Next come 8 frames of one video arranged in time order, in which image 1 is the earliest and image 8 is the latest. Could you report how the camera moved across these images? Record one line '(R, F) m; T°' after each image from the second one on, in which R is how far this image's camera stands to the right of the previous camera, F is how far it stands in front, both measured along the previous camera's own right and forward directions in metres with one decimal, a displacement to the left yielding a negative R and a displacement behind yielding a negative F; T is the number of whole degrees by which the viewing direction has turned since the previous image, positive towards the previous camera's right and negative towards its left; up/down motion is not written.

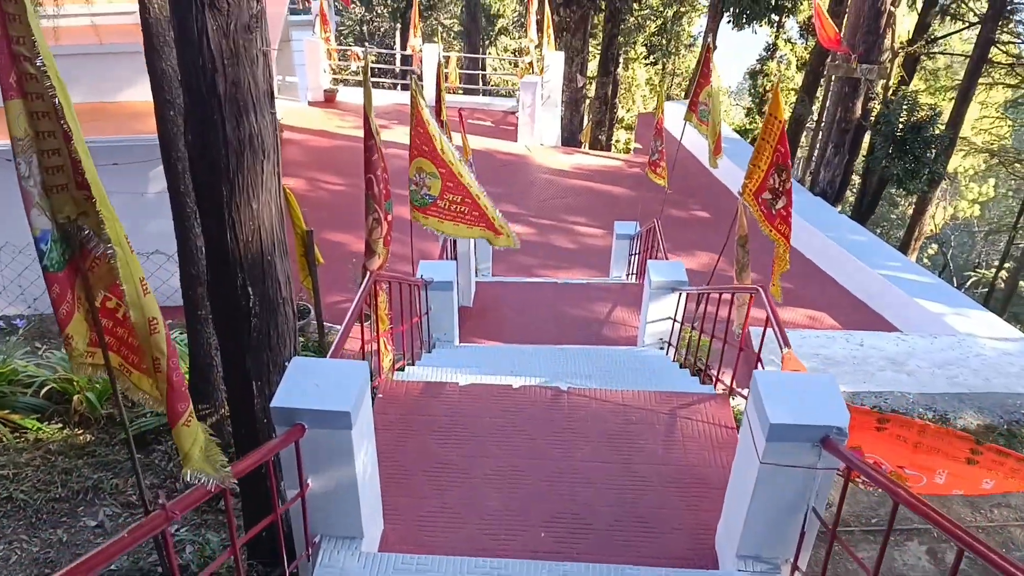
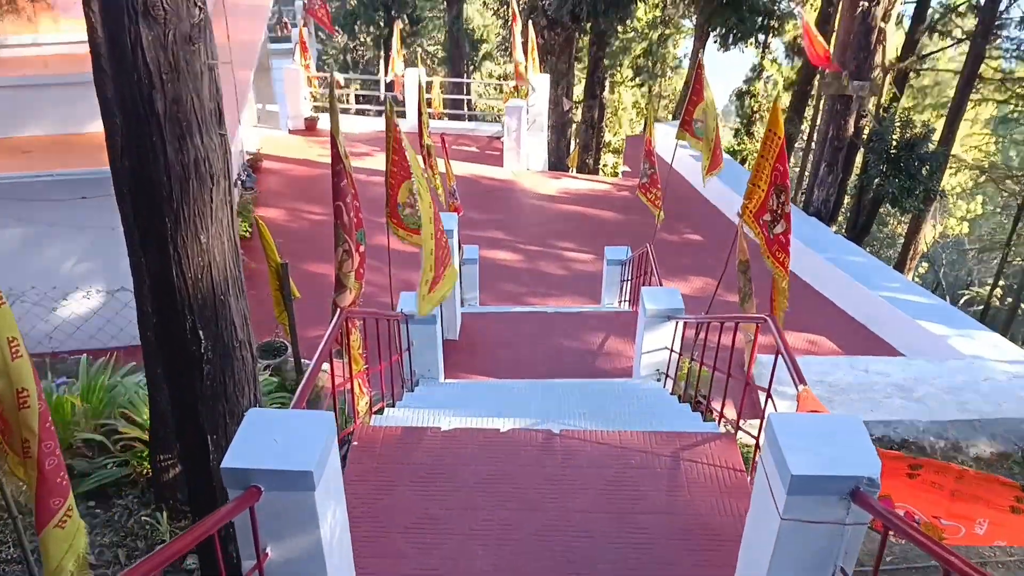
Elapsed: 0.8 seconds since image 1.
(0.0, +0.3) m; +1°
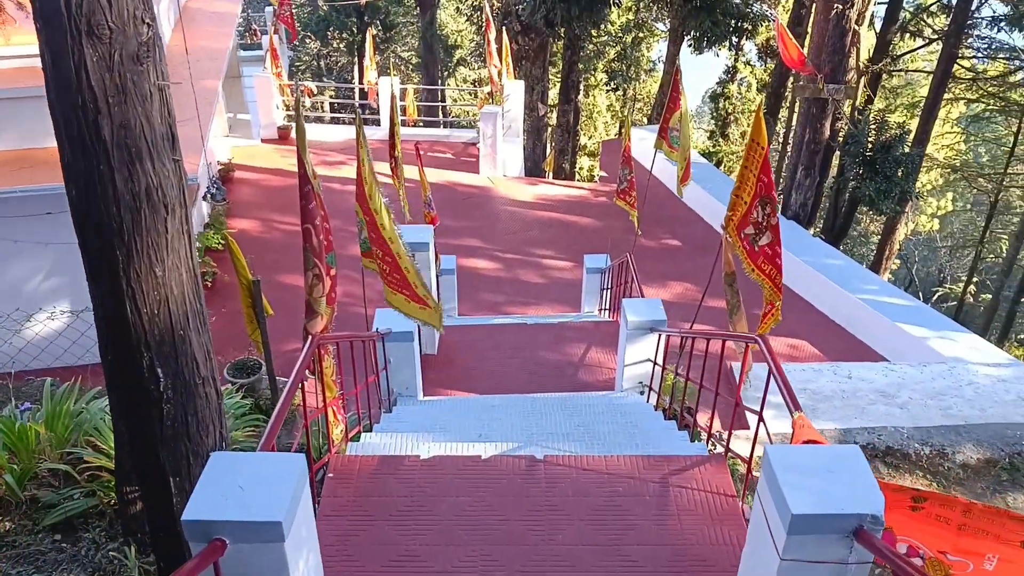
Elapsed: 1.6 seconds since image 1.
(0.0, +0.1) m; +2°
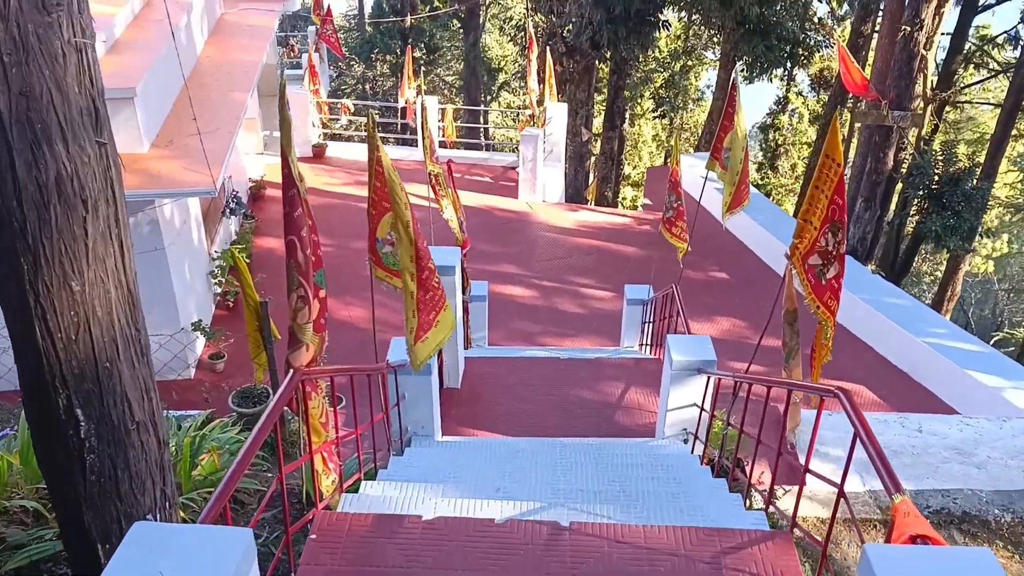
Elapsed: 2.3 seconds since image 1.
(+0.1, +0.5) m; -3°
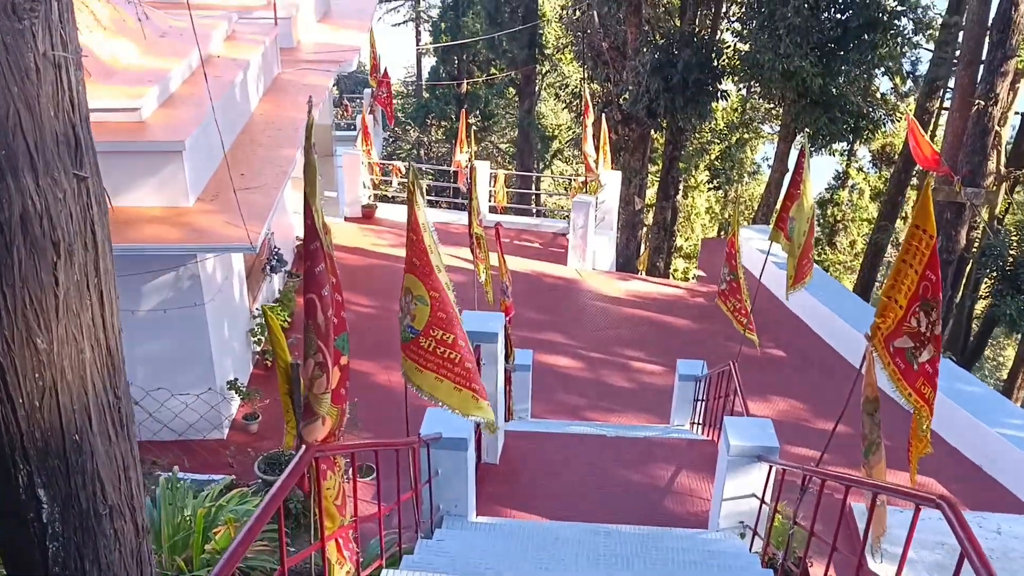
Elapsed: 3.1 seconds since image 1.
(0.0, +0.3) m; -4°
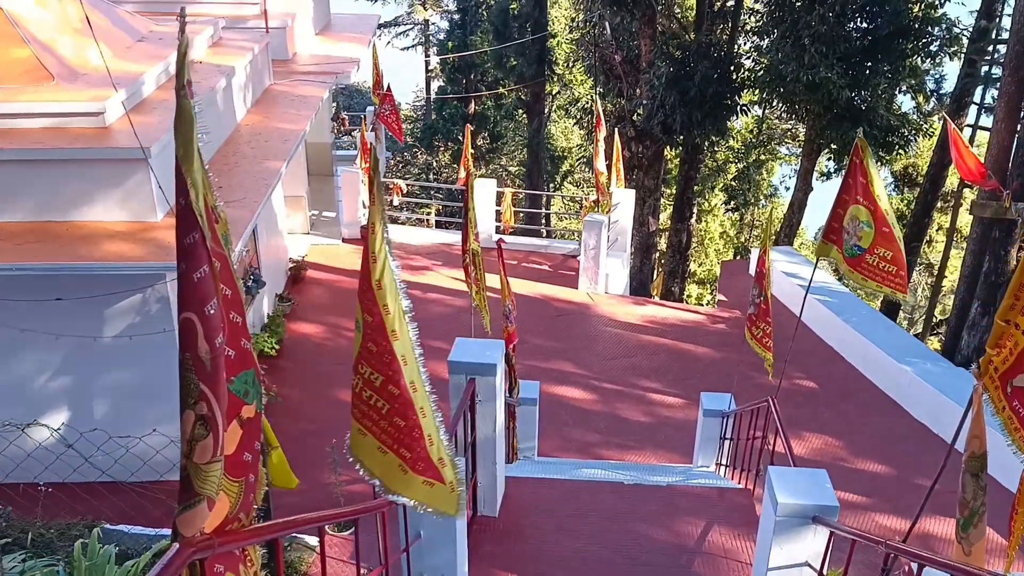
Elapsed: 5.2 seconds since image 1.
(+0.1, +0.8) m; -1°
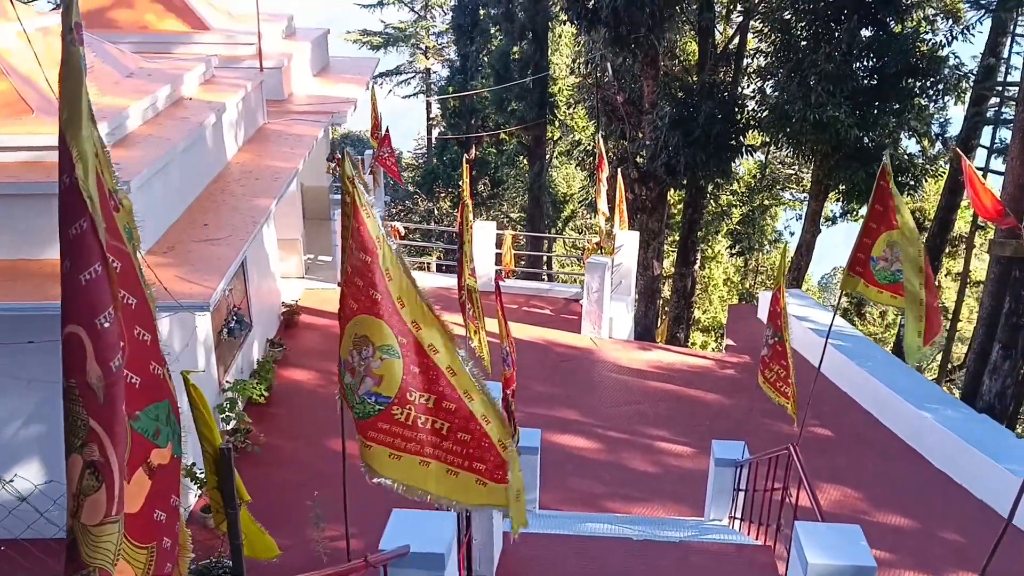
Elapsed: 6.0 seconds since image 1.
(0.0, +0.3) m; 0°
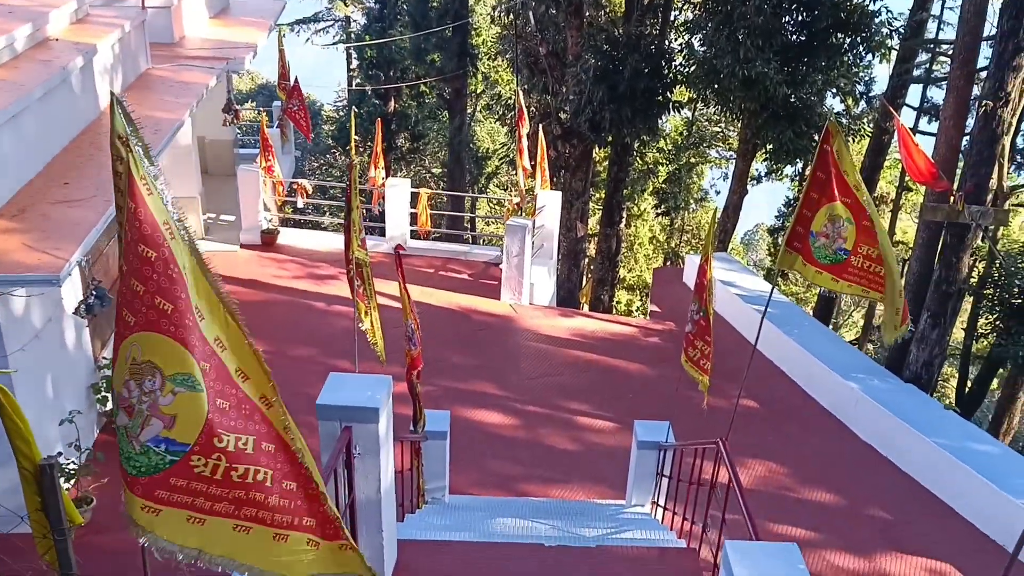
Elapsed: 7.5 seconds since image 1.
(+0.2, +0.6) m; +5°
